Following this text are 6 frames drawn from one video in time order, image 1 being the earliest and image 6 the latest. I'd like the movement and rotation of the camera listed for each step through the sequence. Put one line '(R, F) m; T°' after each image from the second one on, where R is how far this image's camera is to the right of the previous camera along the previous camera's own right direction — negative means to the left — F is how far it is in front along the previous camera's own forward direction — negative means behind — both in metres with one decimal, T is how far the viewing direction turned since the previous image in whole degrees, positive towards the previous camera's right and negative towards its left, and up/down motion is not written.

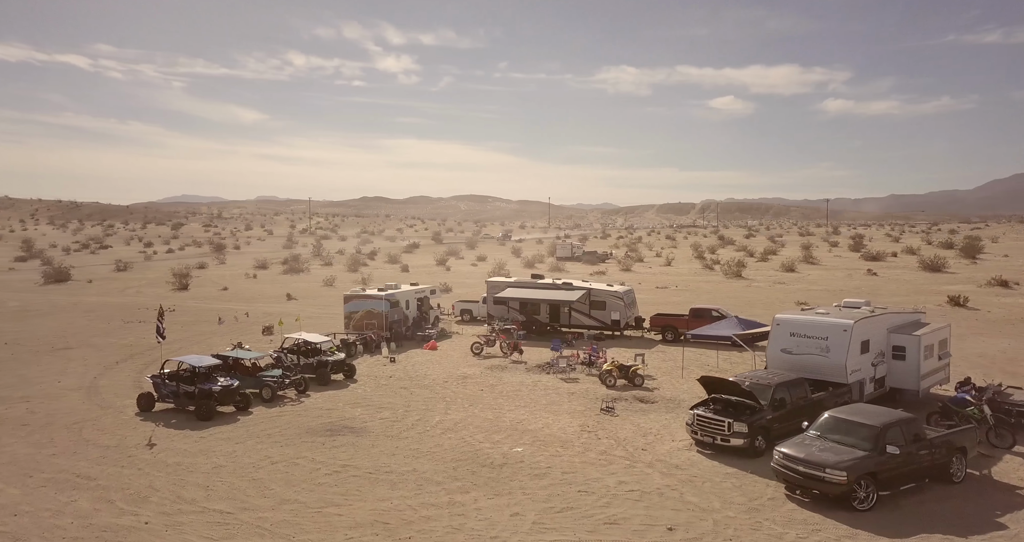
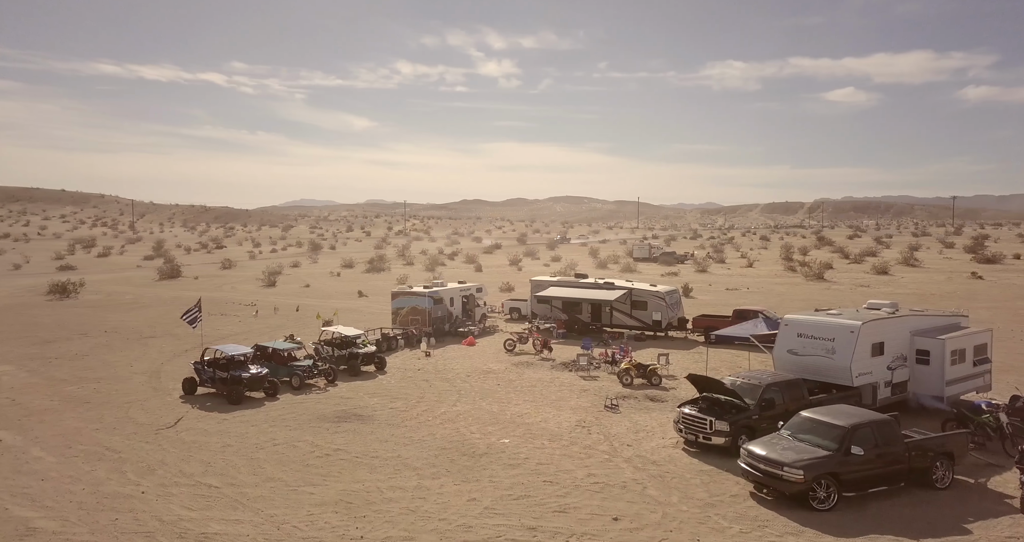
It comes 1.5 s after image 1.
(+1.7, -0.2) m; -6°
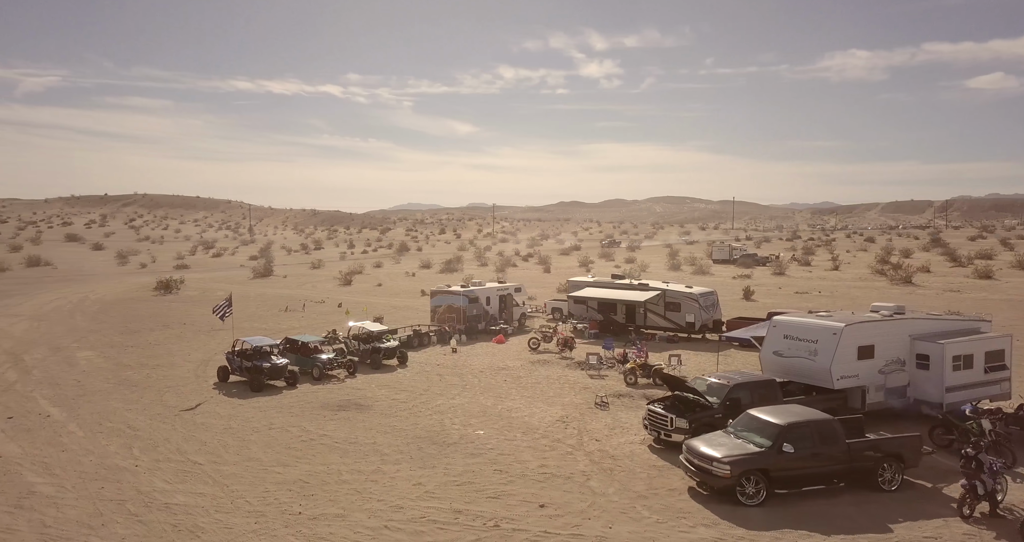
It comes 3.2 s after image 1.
(+2.0, -0.3) m; -6°
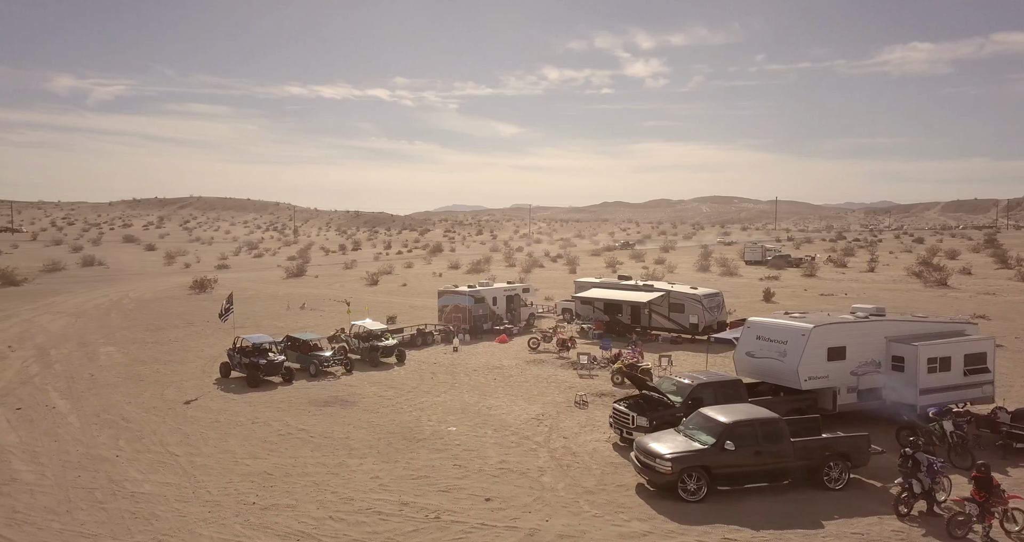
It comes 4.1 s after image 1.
(+1.2, -0.2) m; -2°
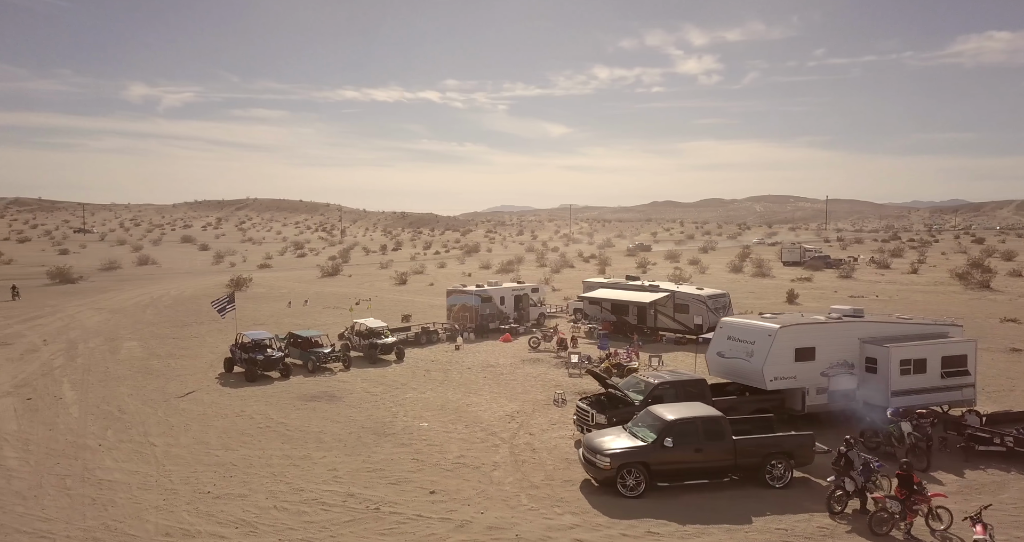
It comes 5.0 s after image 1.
(+1.3, -0.2) m; -3°
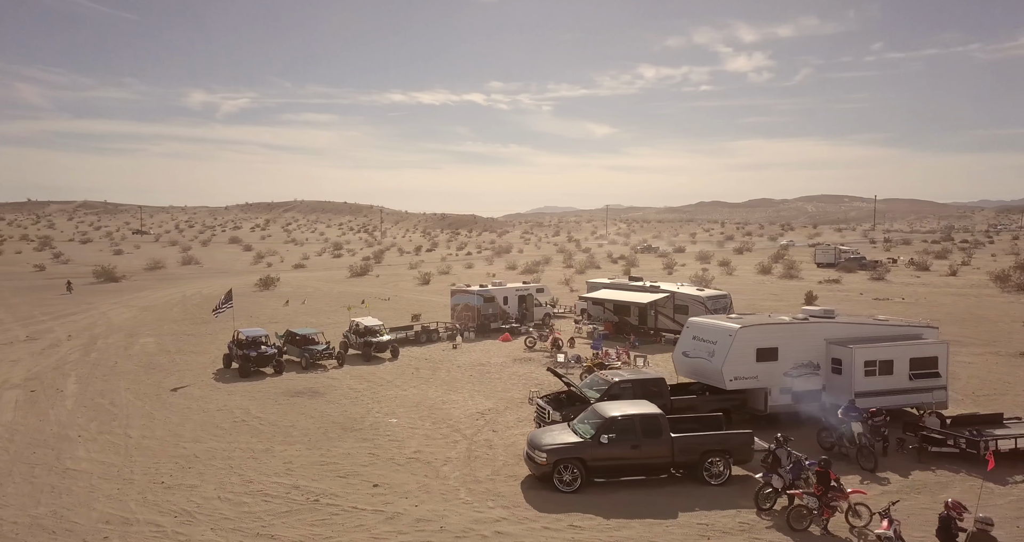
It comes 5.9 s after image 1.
(+1.3, -0.2) m; -2°
